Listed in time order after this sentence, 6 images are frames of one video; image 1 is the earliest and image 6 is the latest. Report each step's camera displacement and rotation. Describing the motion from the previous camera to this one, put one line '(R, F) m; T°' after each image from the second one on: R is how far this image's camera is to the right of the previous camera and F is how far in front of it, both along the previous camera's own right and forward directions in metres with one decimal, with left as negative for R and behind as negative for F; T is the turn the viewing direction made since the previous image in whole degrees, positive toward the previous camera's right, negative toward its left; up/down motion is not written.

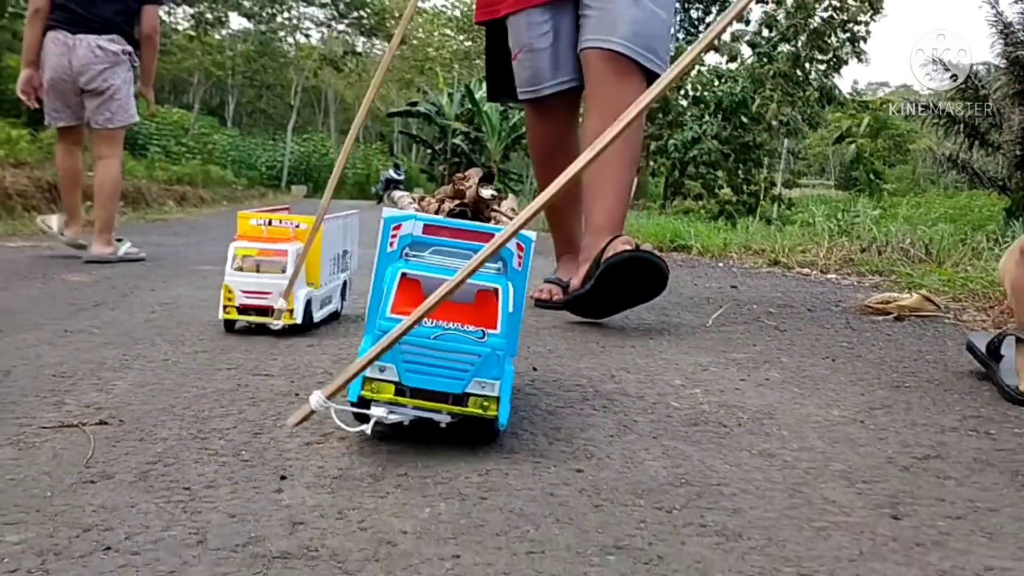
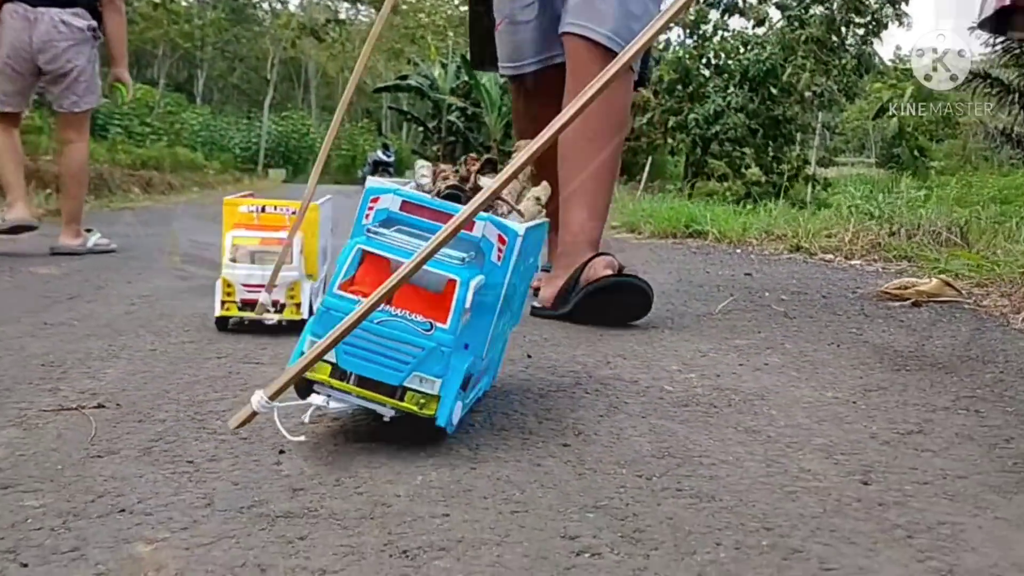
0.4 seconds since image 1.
(+0.1, -0.1) m; -3°
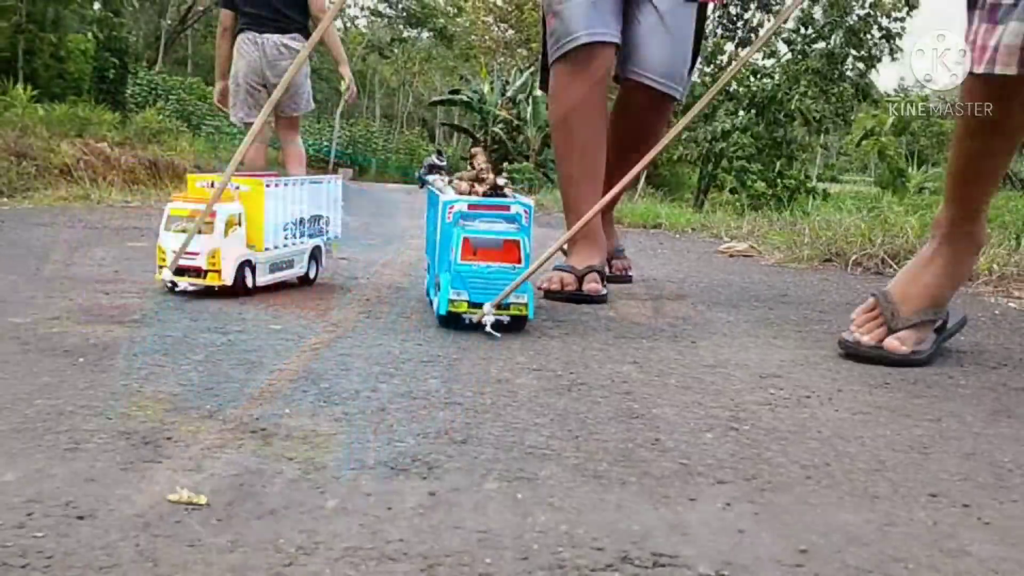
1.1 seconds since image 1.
(0.0, +0.1) m; 0°
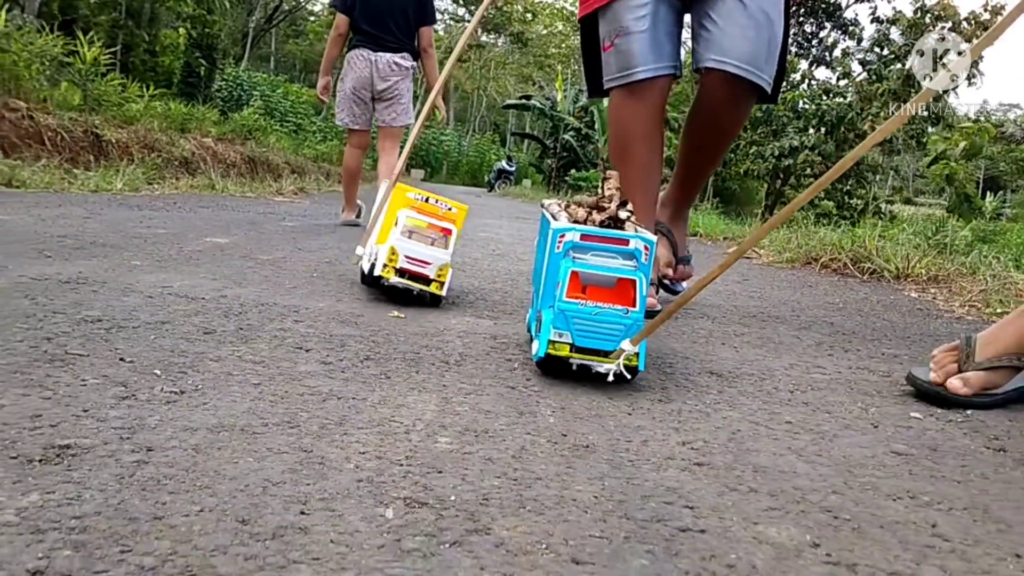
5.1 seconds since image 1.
(+0.1, -1.4) m; -4°
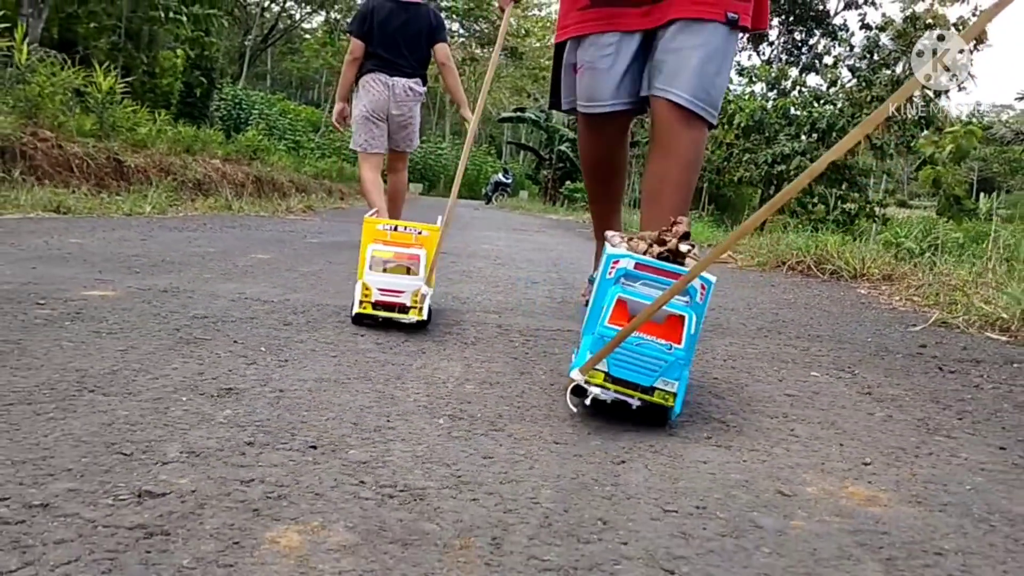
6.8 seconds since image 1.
(0.0, -0.7) m; 0°
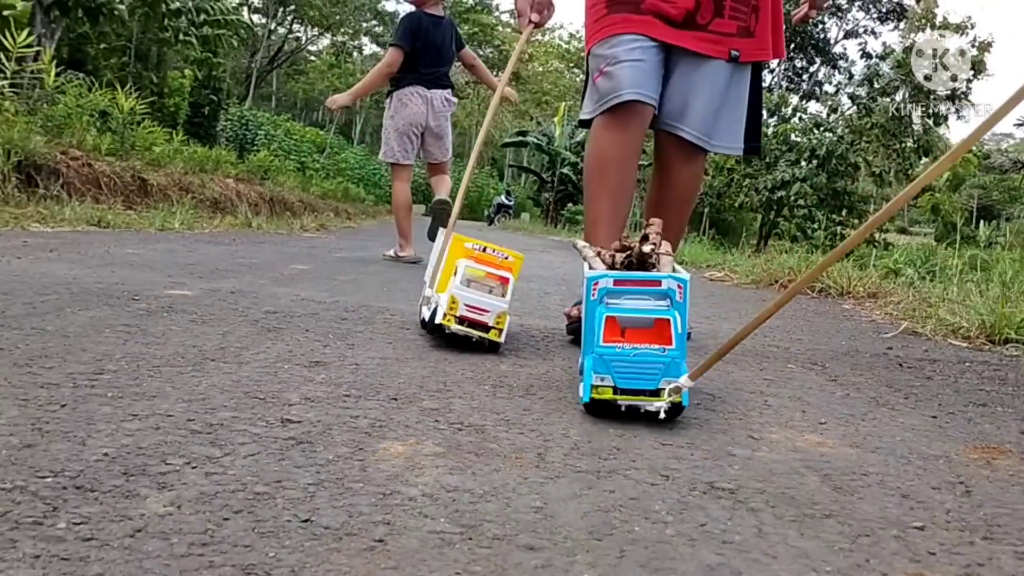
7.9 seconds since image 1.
(-0.1, -0.5) m; 0°
